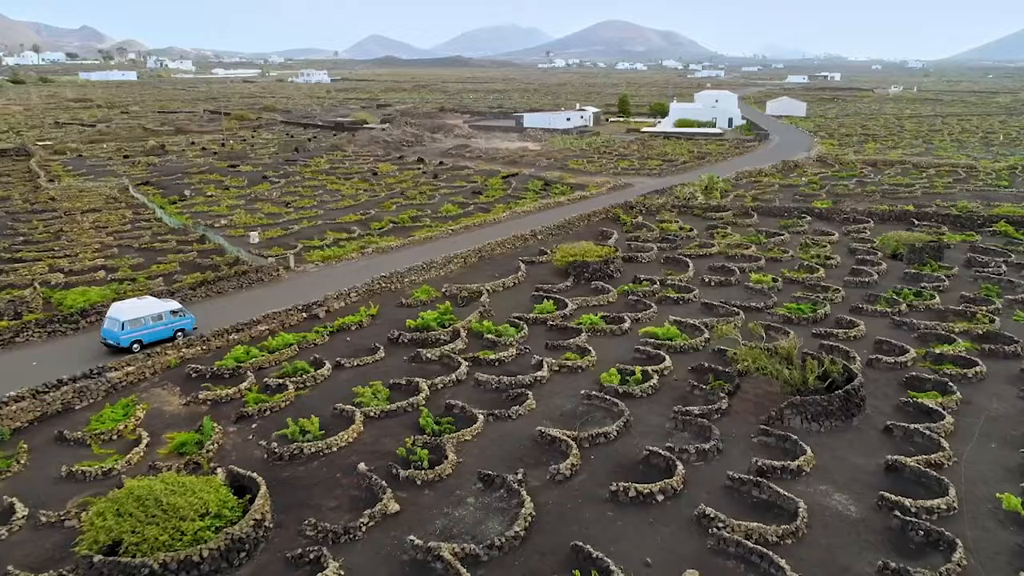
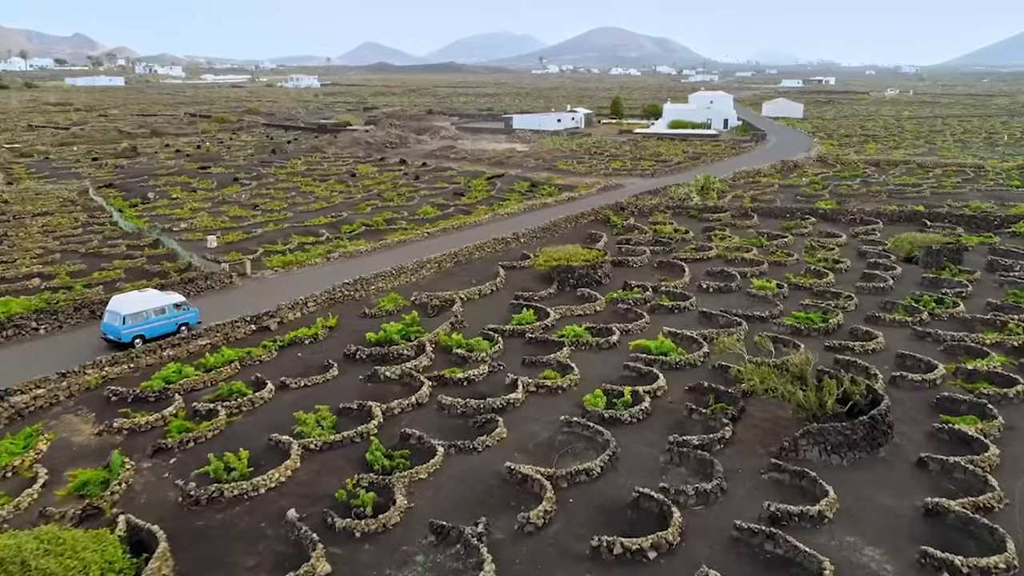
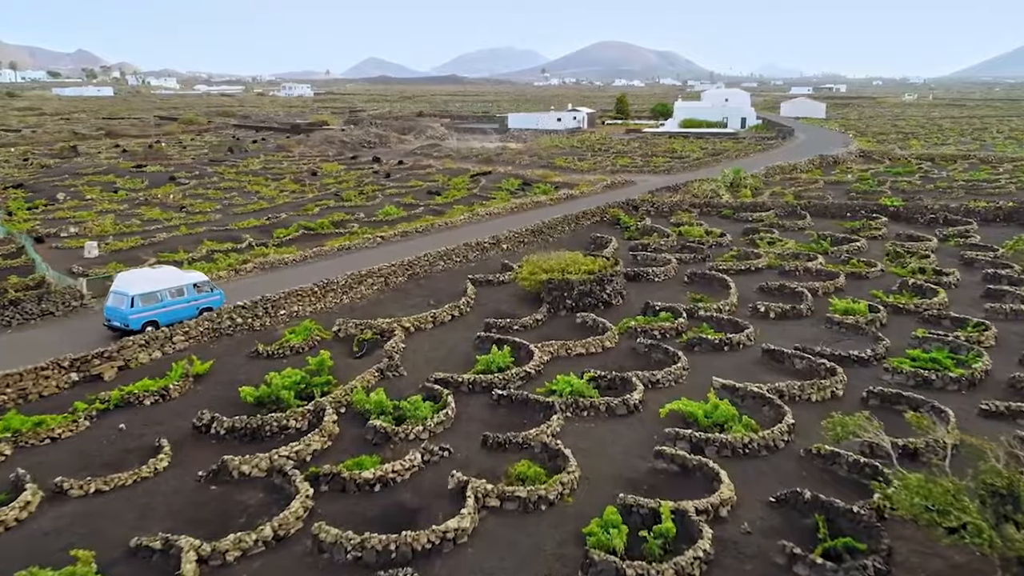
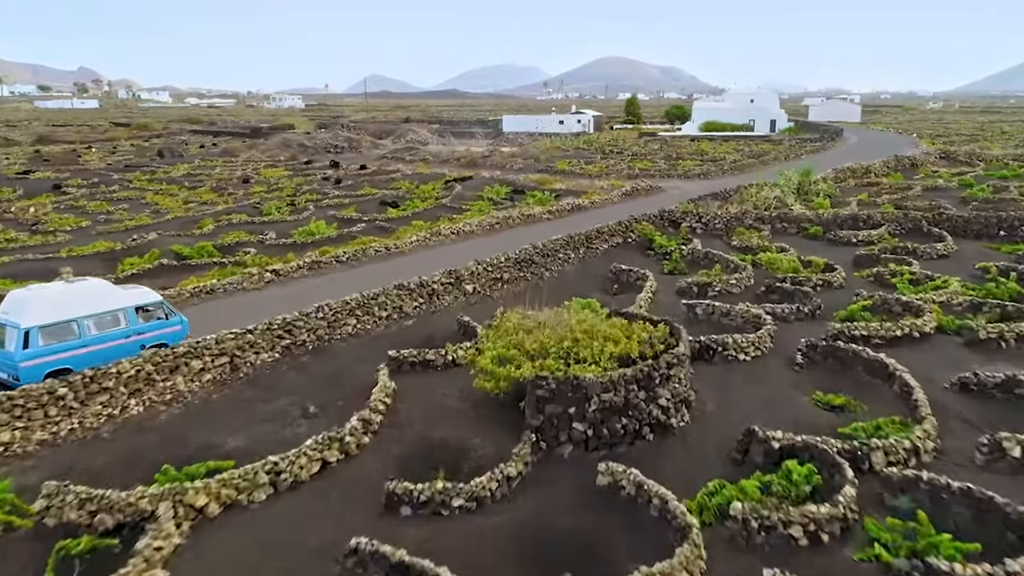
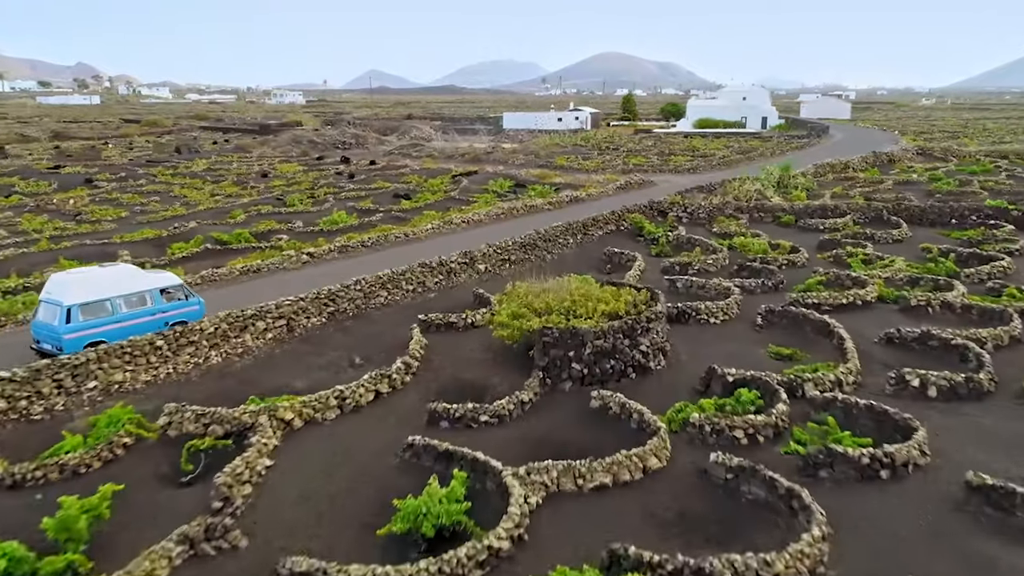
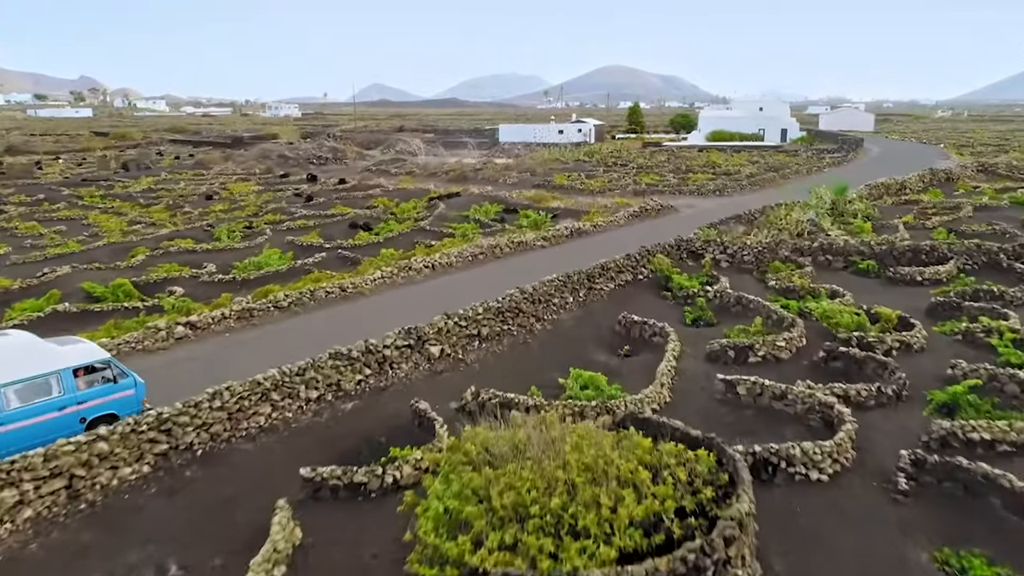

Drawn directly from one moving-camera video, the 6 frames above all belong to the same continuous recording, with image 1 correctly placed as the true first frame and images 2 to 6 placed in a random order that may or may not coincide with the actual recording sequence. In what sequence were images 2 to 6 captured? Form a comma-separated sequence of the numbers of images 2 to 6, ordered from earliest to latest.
2, 3, 5, 4, 6
